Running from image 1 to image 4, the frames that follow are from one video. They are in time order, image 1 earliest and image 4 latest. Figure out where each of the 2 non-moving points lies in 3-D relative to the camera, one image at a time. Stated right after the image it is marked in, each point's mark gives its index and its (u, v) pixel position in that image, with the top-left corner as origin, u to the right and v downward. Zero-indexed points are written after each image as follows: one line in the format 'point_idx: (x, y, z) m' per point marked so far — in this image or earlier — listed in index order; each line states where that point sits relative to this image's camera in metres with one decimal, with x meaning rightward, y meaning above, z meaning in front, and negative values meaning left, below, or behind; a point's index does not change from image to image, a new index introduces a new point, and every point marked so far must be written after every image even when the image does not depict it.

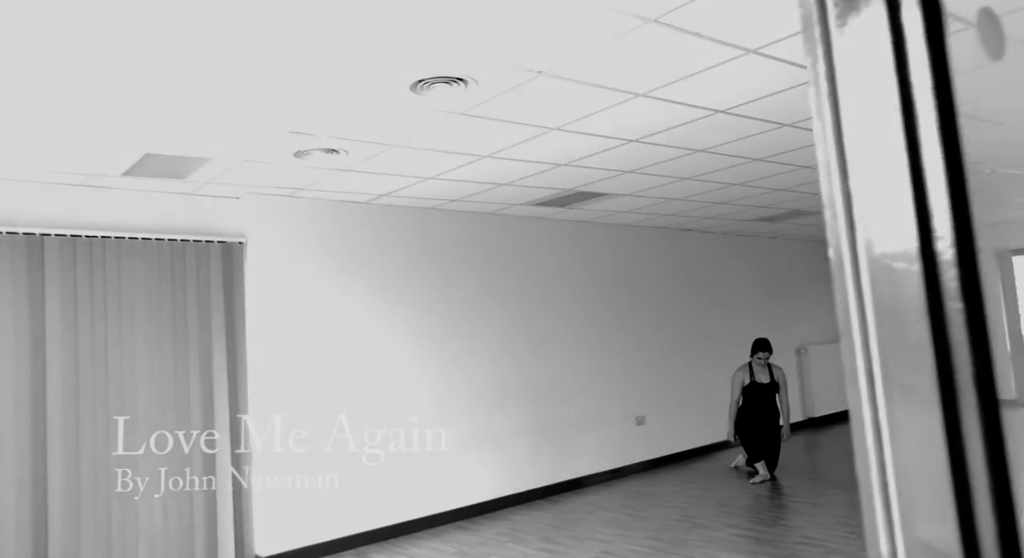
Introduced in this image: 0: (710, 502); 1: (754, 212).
0: (+1.6, -1.8, +6.9) m
1: (+2.6, +0.7, +8.9) m
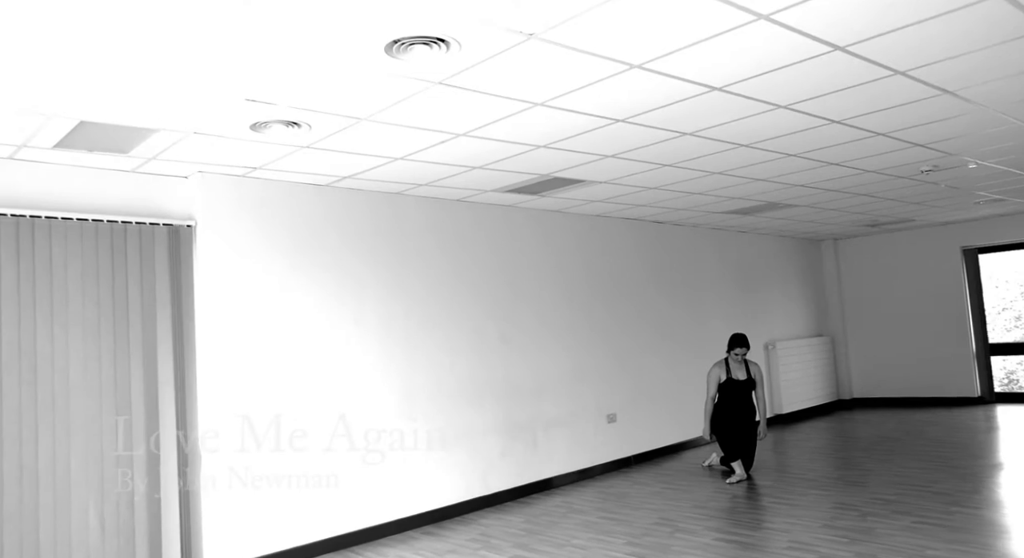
0: (+1.4, -1.8, +6.7) m
1: (+2.3, +0.8, +8.7) m
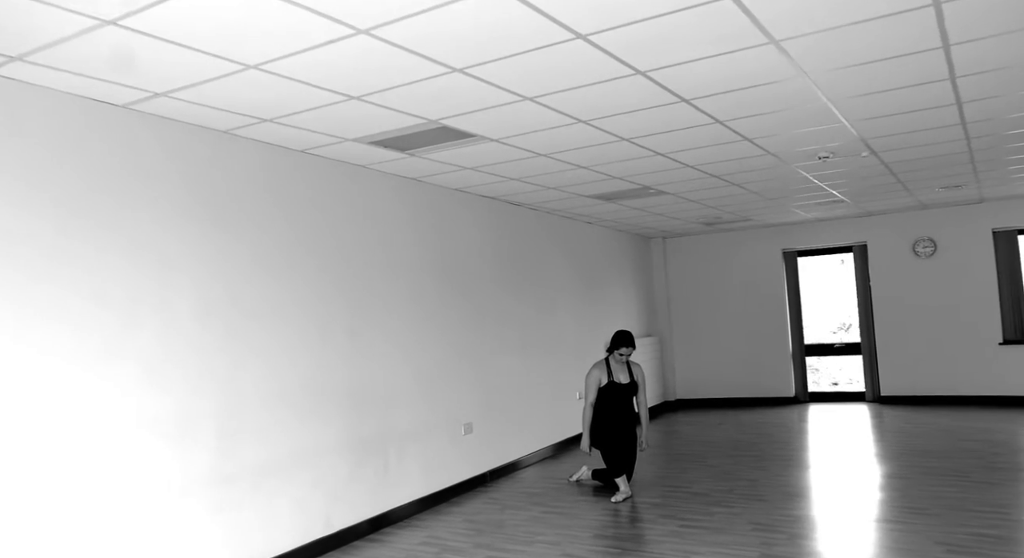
0: (+0.5, -1.7, +5.5) m
1: (+0.8, +0.9, +7.7) m
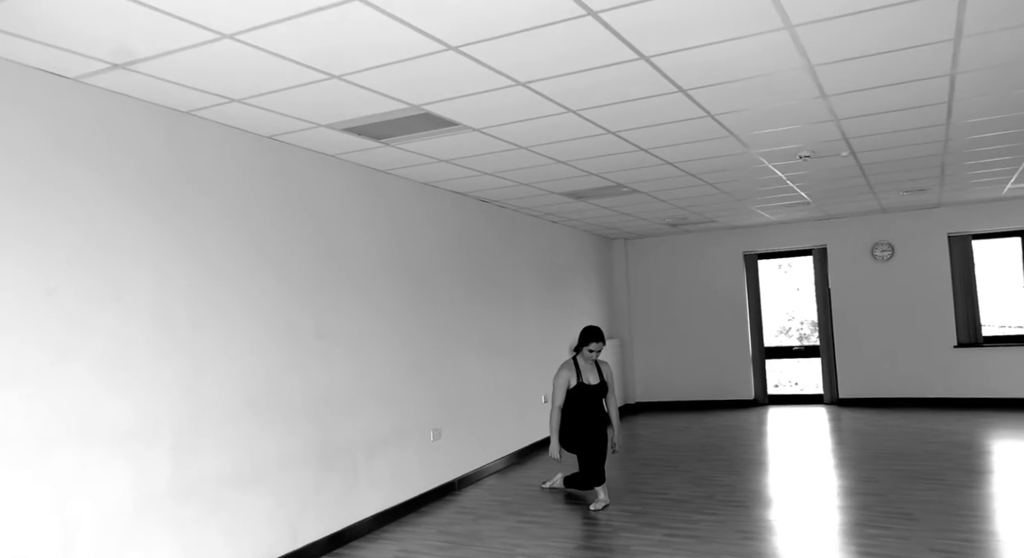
0: (+0.3, -1.7, +5.3) m
1: (+0.6, +0.9, +7.5) m
